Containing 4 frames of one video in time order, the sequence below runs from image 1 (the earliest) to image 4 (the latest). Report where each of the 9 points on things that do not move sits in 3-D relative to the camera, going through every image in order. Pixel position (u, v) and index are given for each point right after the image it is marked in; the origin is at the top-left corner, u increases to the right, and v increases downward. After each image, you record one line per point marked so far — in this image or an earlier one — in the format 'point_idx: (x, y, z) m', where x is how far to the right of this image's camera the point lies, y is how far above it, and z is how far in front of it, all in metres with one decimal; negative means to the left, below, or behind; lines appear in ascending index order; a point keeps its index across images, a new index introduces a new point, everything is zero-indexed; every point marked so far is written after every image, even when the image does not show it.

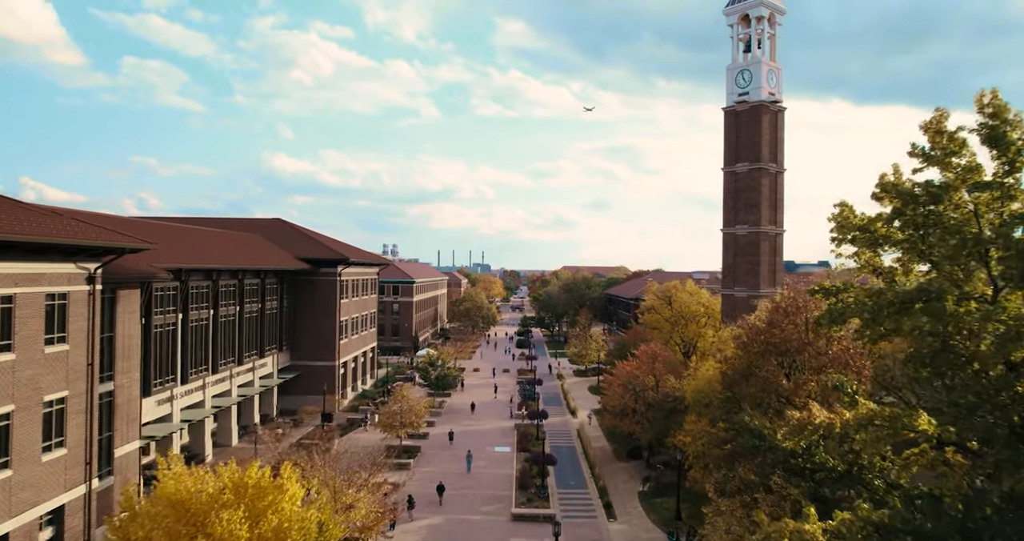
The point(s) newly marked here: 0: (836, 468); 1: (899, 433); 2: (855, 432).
0: (+9.2, -5.6, +17.3) m
1: (+9.1, -3.8, +14.3) m
2: (+8.5, -4.0, +15.2) m
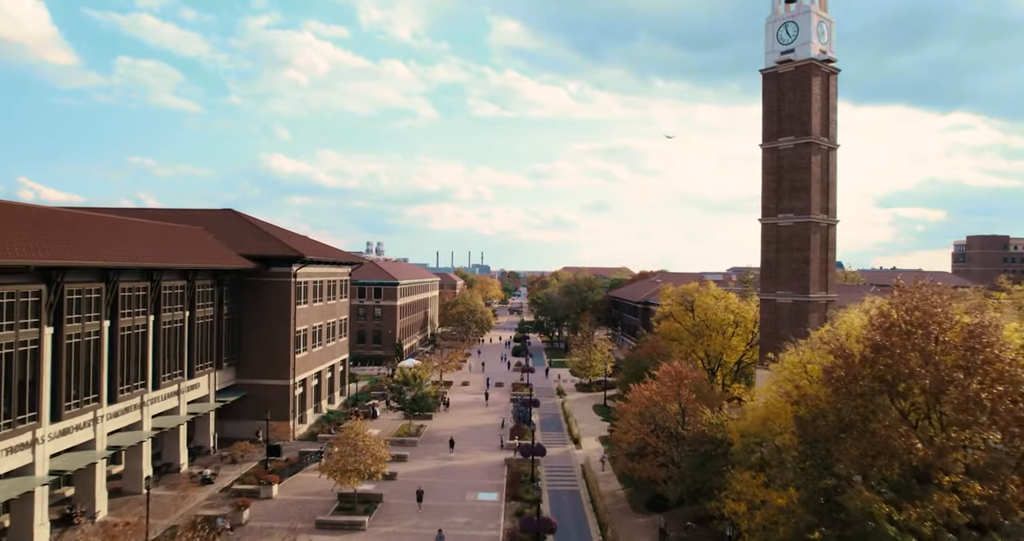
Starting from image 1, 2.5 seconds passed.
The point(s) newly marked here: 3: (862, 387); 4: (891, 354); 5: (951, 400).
0: (+8.6, -5.5, +8.8) m
1: (+8.4, -3.7, +5.8) m
2: (+7.9, -3.9, +6.7) m
3: (+9.2, -3.0, +16.3) m
4: (+9.9, -2.2, +15.9) m
5: (+10.9, -3.3, +14.9) m
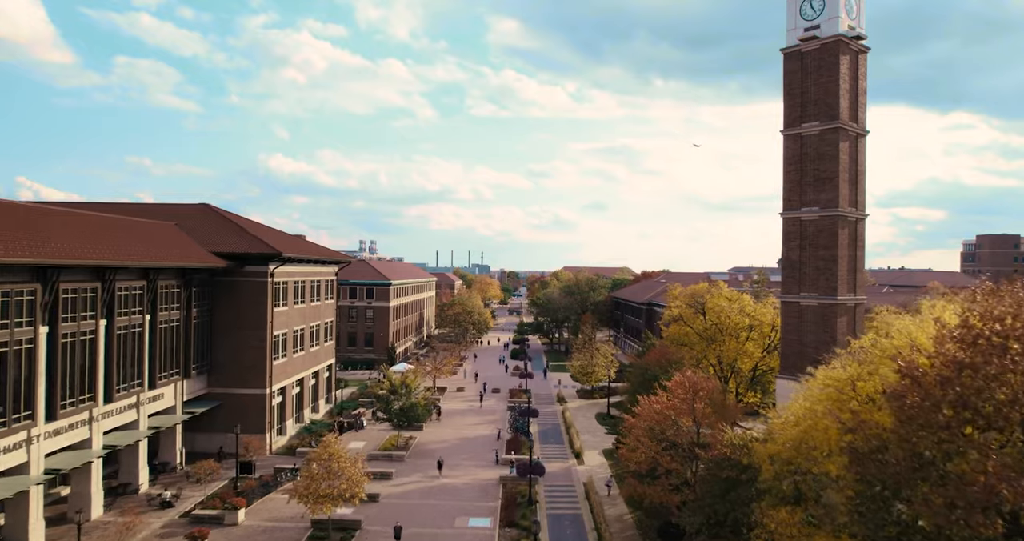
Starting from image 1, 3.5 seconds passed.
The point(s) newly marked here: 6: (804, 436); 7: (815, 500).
0: (+8.3, -5.5, +5.4) m
1: (+8.2, -3.7, +2.4) m
2: (+7.7, -3.9, +3.3) m
3: (+9.0, -3.0, +13.0) m
4: (+9.7, -2.1, +12.5) m
5: (+10.7, -3.2, +11.5) m
6: (+9.2, -5.3, +19.5) m
7: (+8.5, -6.6, +18.0) m
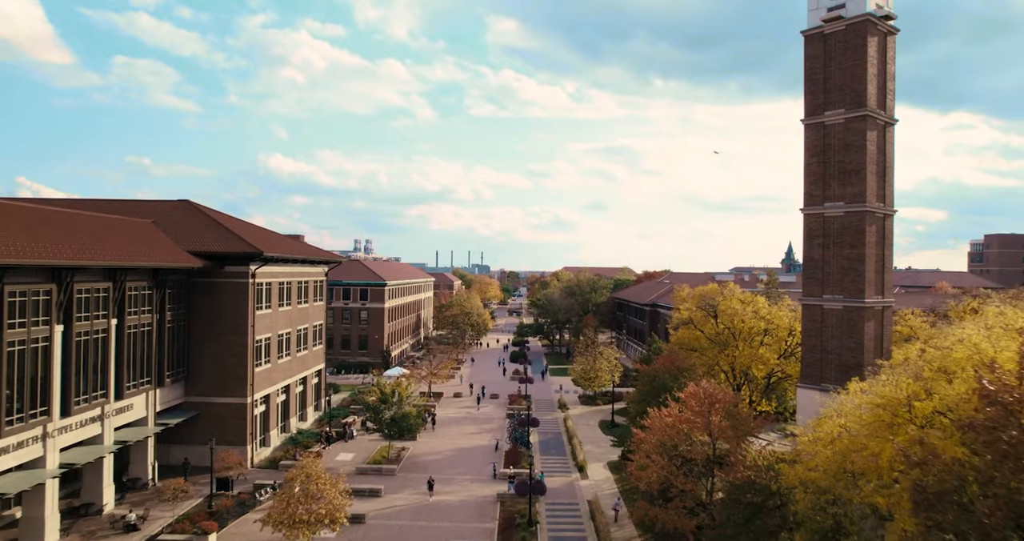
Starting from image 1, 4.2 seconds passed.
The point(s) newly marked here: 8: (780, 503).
0: (+8.2, -5.5, +2.8) m
1: (+8.1, -3.7, -0.1) m
2: (+7.6, -3.9, +0.7) m
3: (+8.9, -3.0, +10.4) m
4: (+9.6, -2.1, +9.9) m
5: (+10.6, -3.2, +9.0) m
6: (+9.2, -5.3, +17.0) m
7: (+8.4, -6.6, +15.4) m
8: (+8.5, -7.5, +19.8) m
